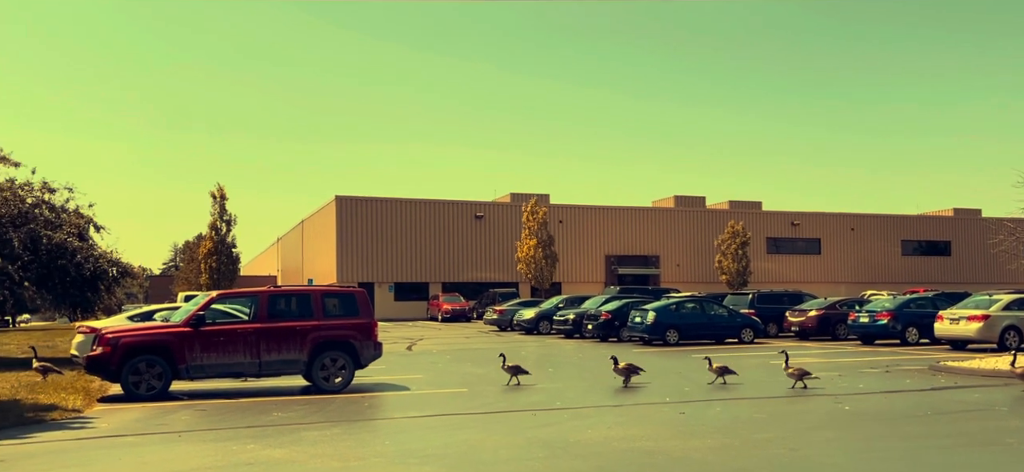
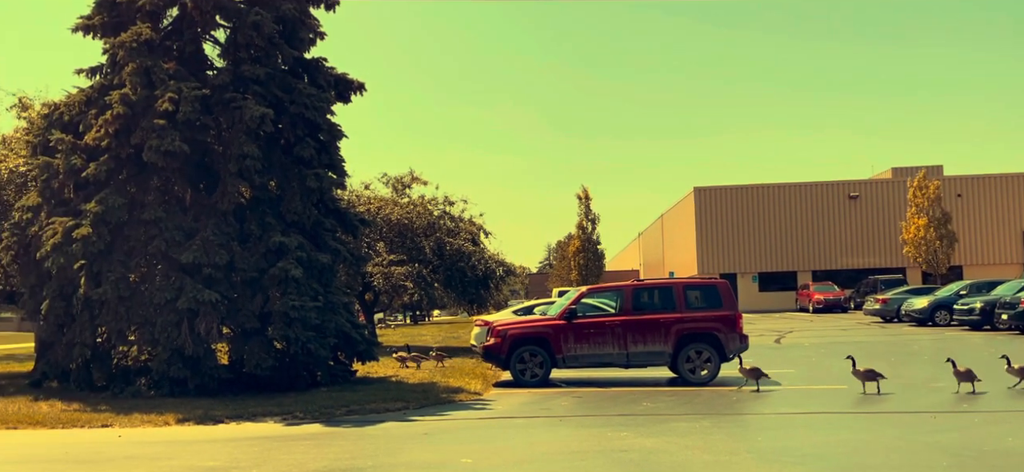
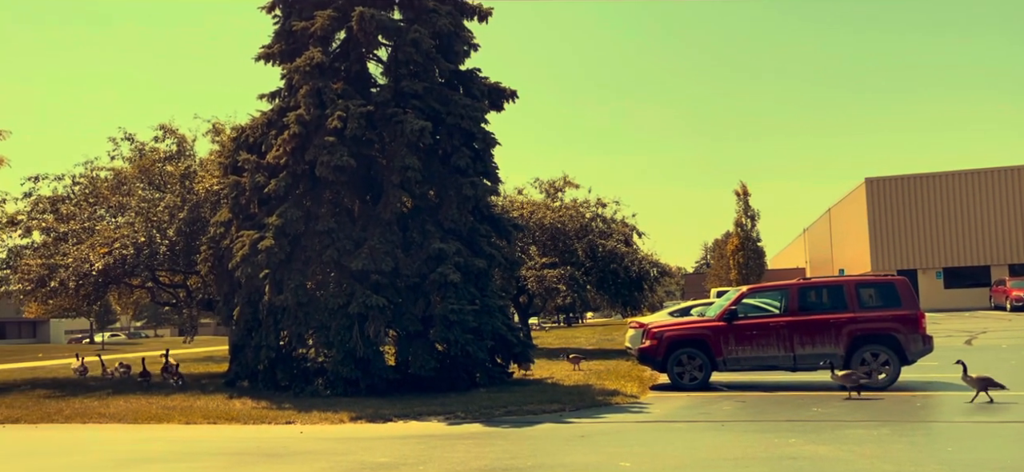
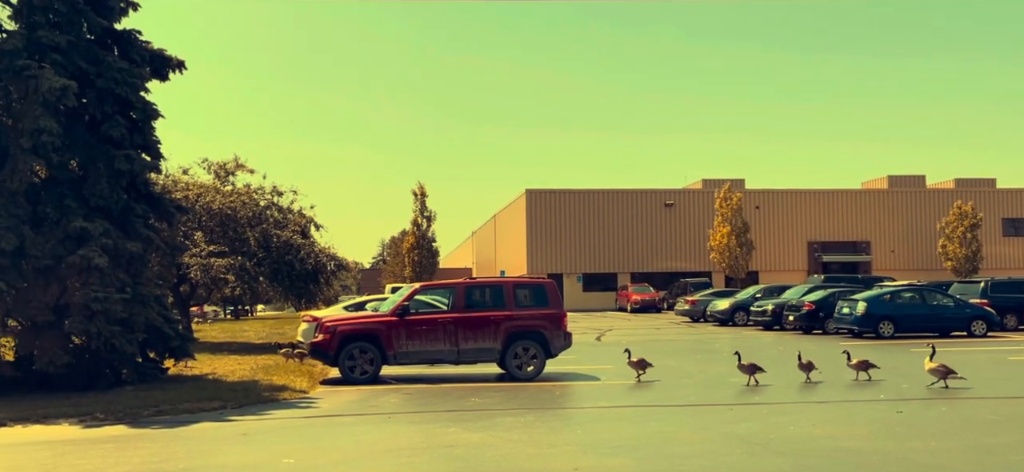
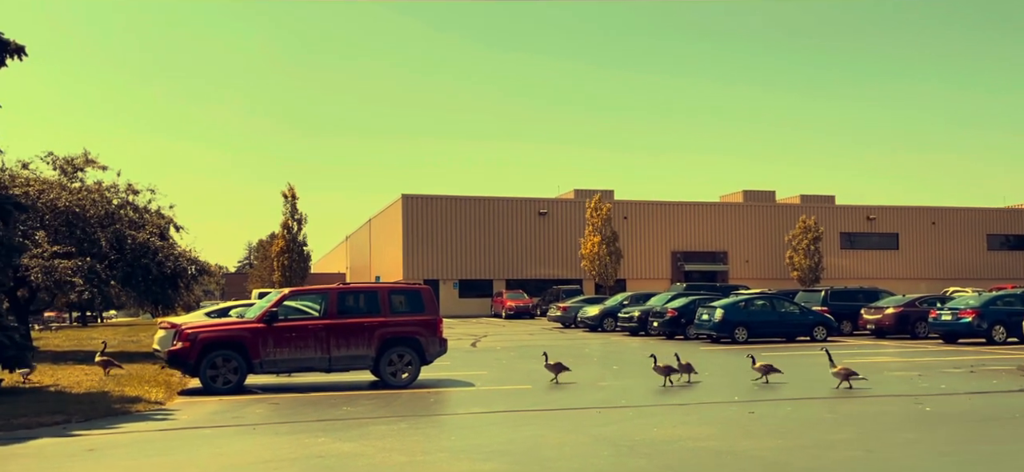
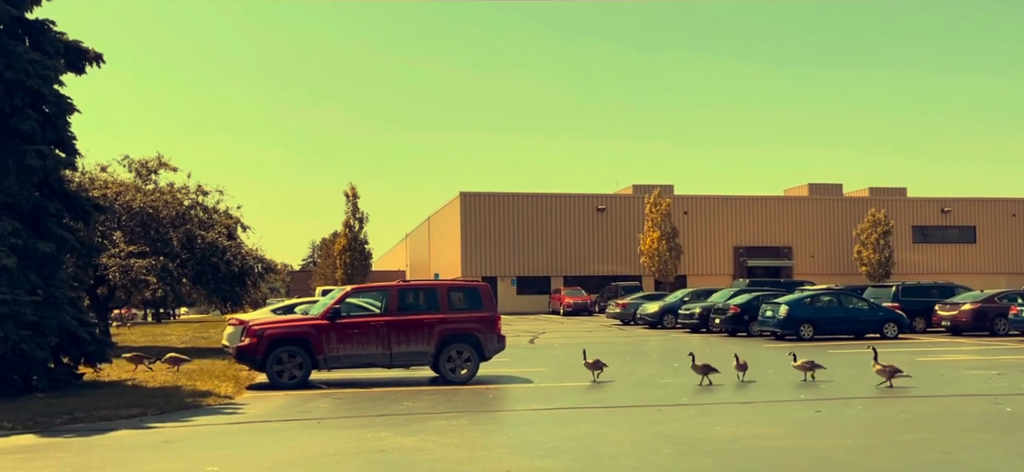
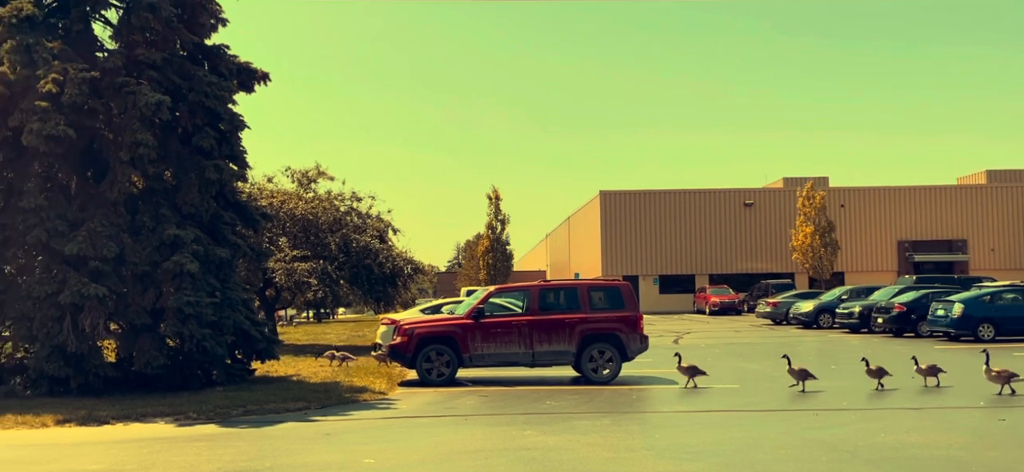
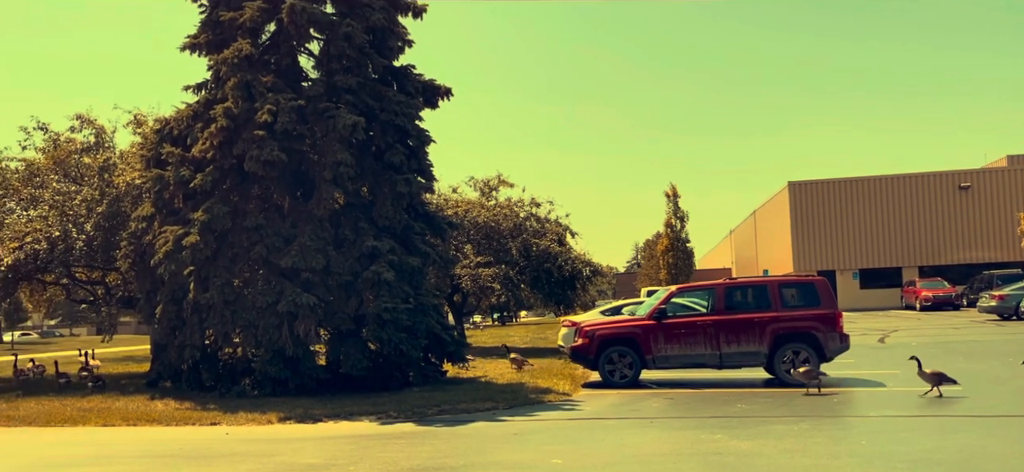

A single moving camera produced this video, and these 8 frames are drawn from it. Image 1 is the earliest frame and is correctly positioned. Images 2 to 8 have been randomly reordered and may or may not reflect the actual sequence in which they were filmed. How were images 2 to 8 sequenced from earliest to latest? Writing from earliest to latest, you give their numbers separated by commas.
5, 6, 4, 7, 2, 8, 3
